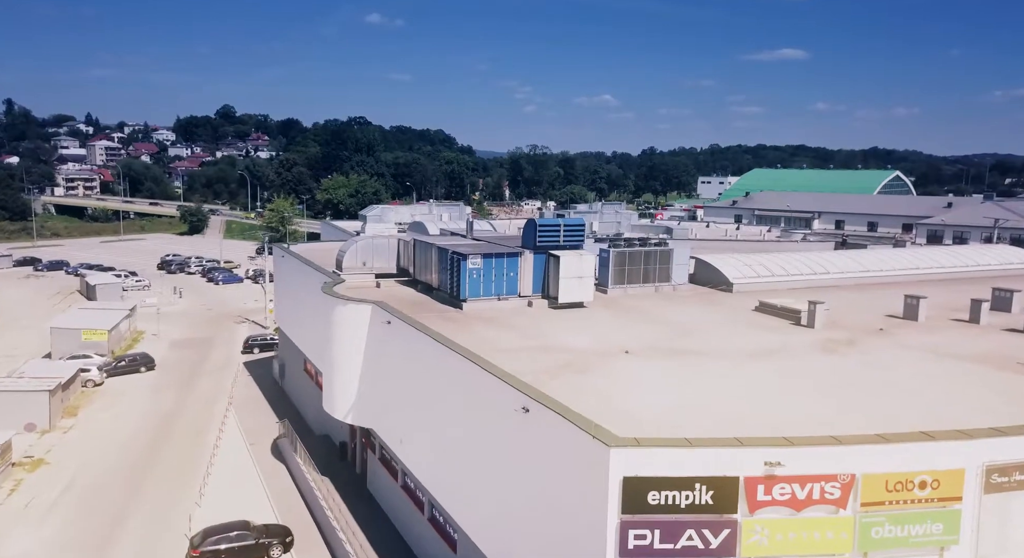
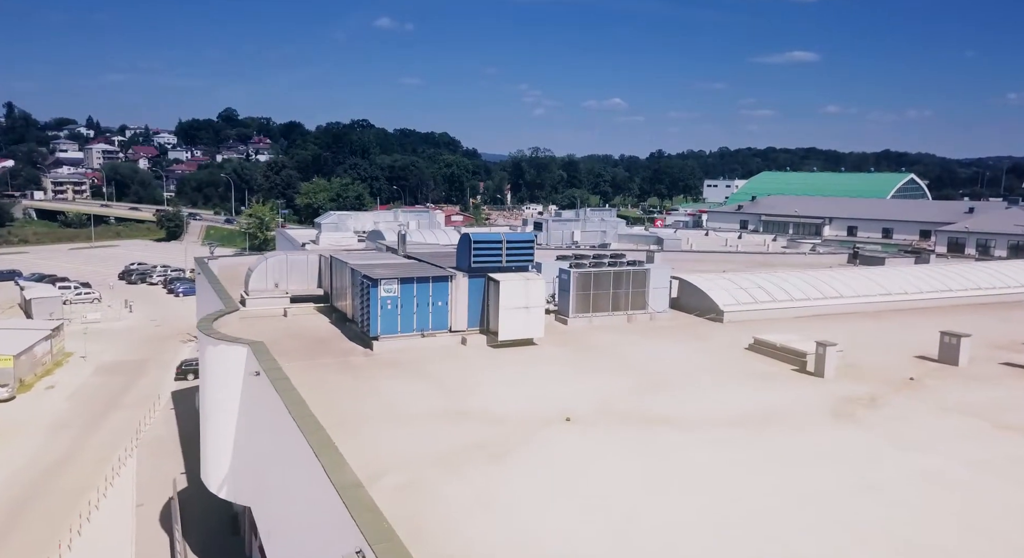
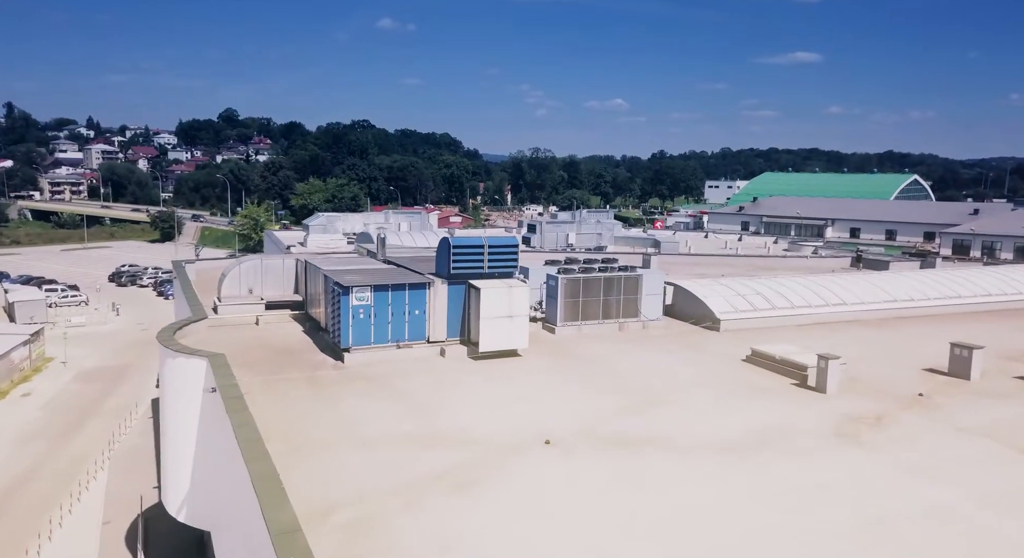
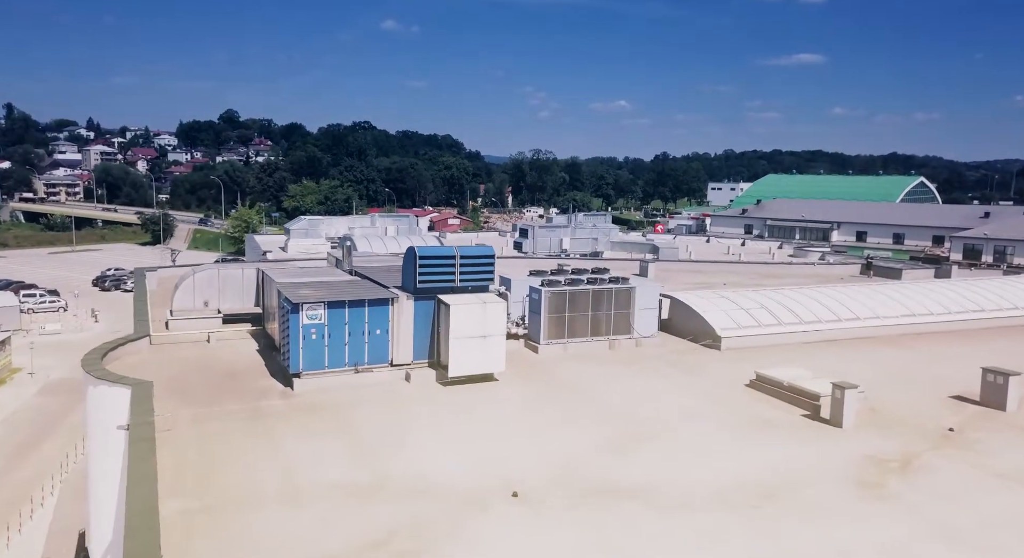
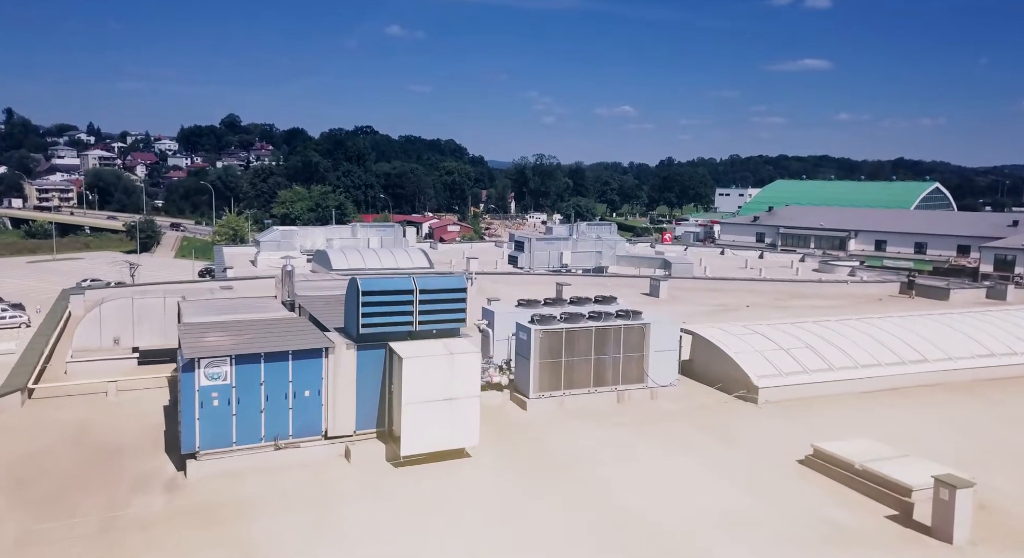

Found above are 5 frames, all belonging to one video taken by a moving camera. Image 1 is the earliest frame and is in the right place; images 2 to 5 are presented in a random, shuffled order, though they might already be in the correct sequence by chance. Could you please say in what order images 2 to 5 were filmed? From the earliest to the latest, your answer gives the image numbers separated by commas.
2, 3, 4, 5
